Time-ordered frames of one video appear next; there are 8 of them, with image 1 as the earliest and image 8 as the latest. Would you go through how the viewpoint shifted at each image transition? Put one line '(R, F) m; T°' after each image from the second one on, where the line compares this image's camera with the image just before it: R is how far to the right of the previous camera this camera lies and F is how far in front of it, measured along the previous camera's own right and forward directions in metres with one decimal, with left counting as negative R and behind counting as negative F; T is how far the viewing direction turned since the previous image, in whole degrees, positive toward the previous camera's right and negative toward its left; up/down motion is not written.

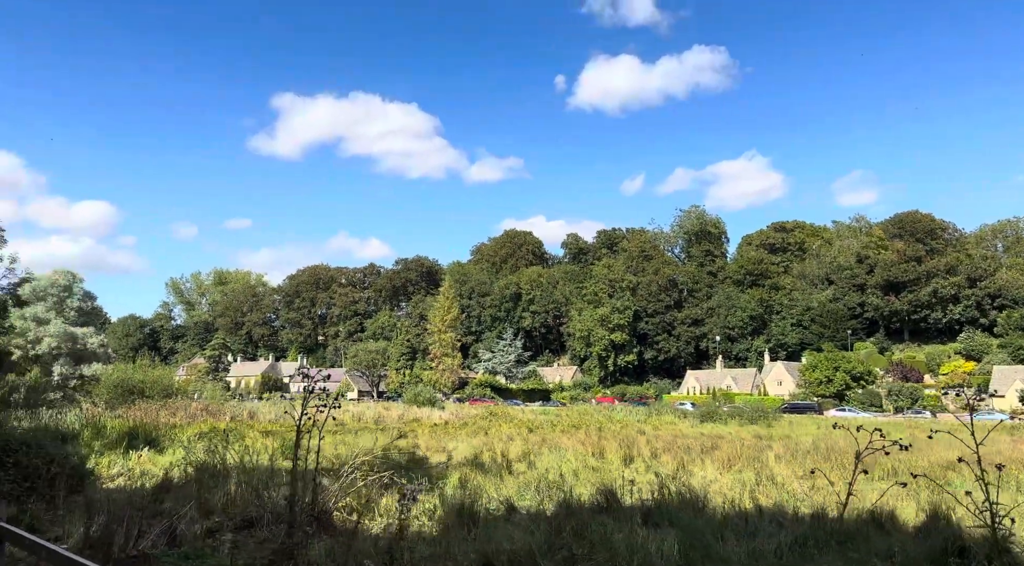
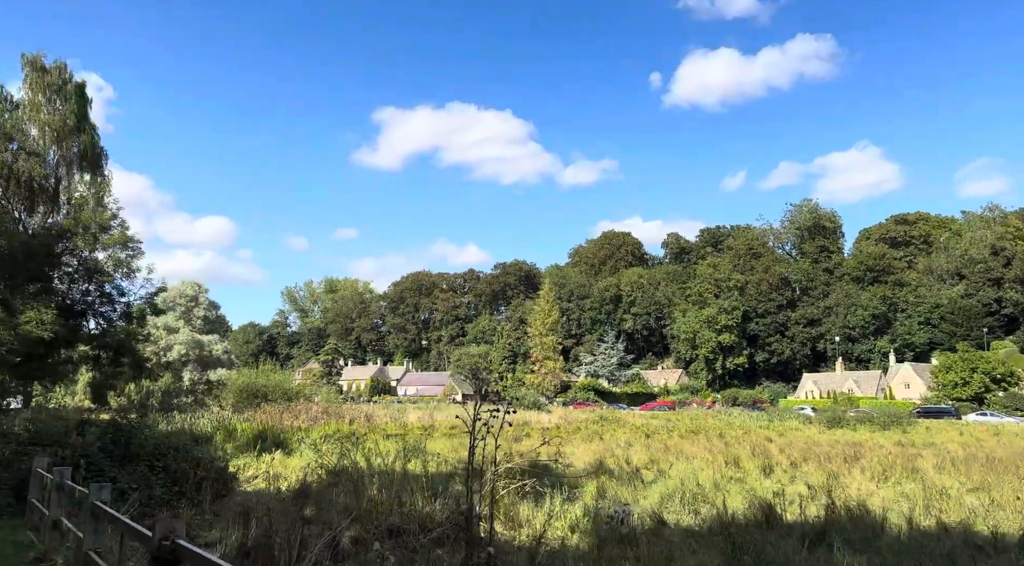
(-0.5, +0.4) m; -7°
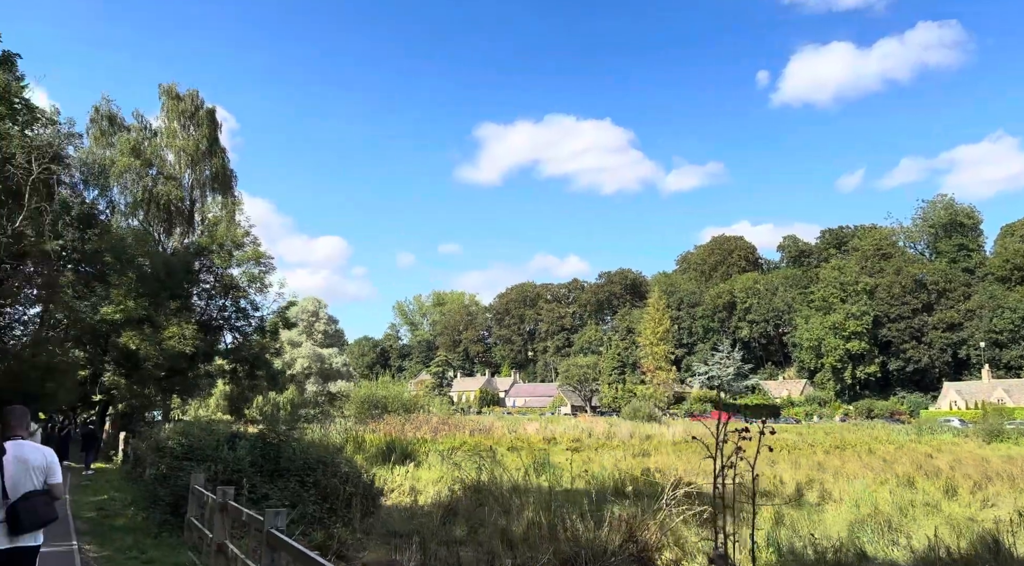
(-0.6, +0.6) m; -8°
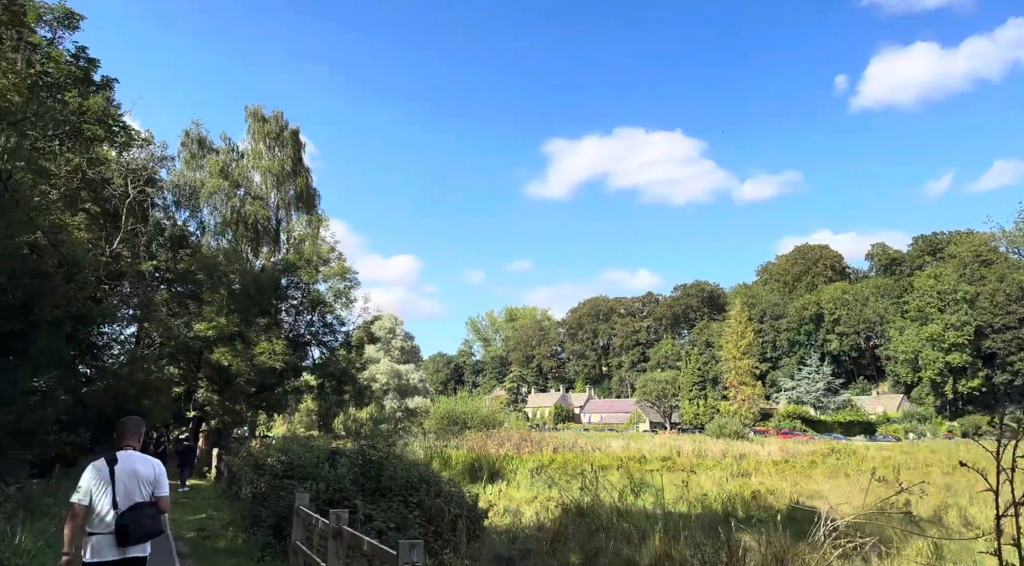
(-0.4, +0.5) m; -5°
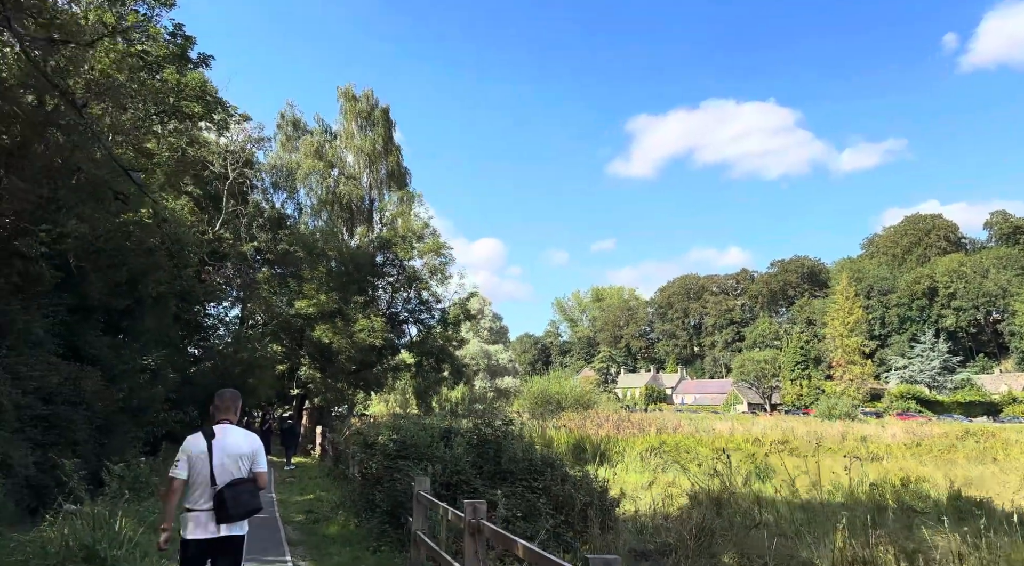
(-0.4, +0.9) m; -7°
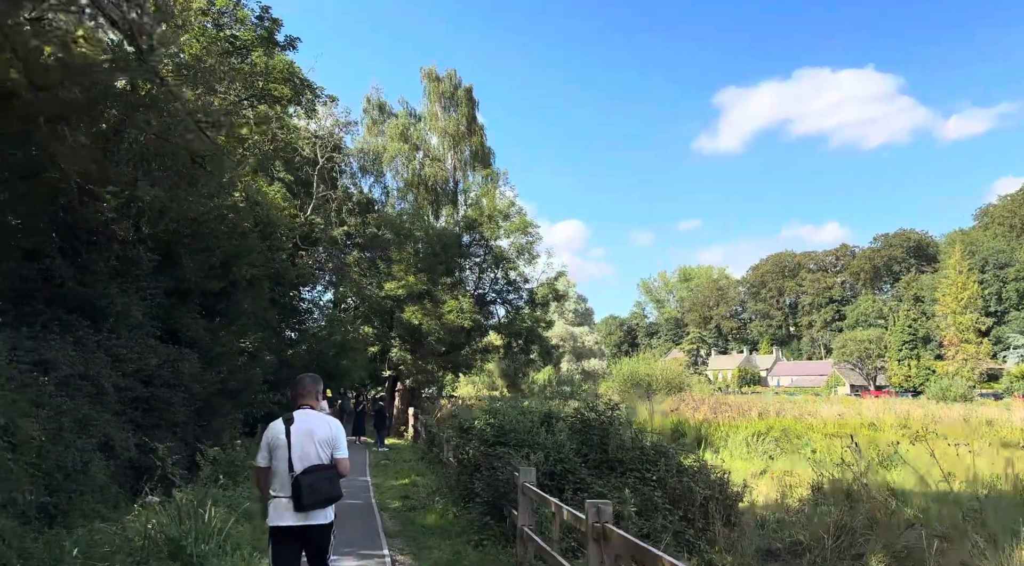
(-0.2, +0.6) m; -6°
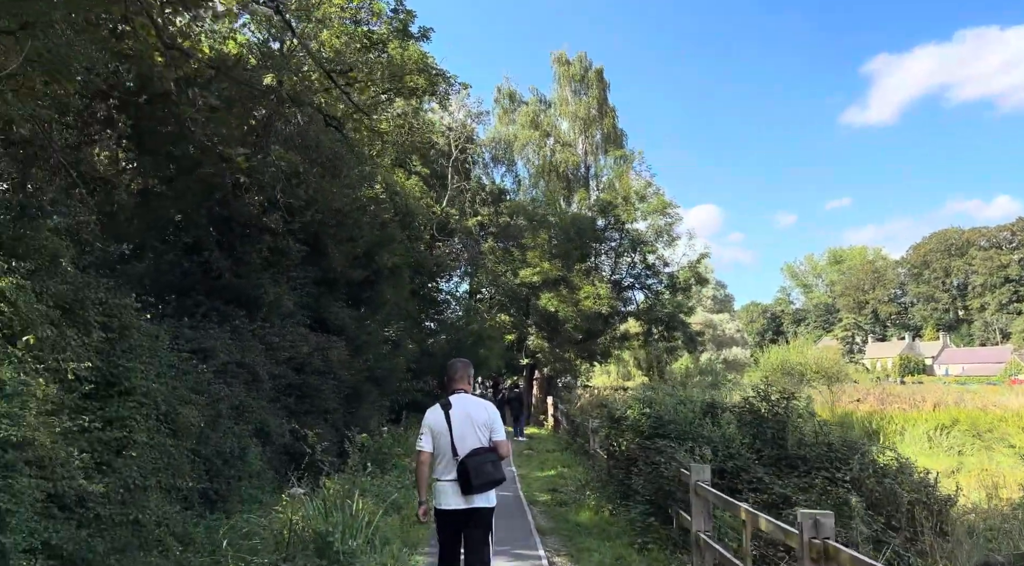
(-0.2, +0.5) m; -10°
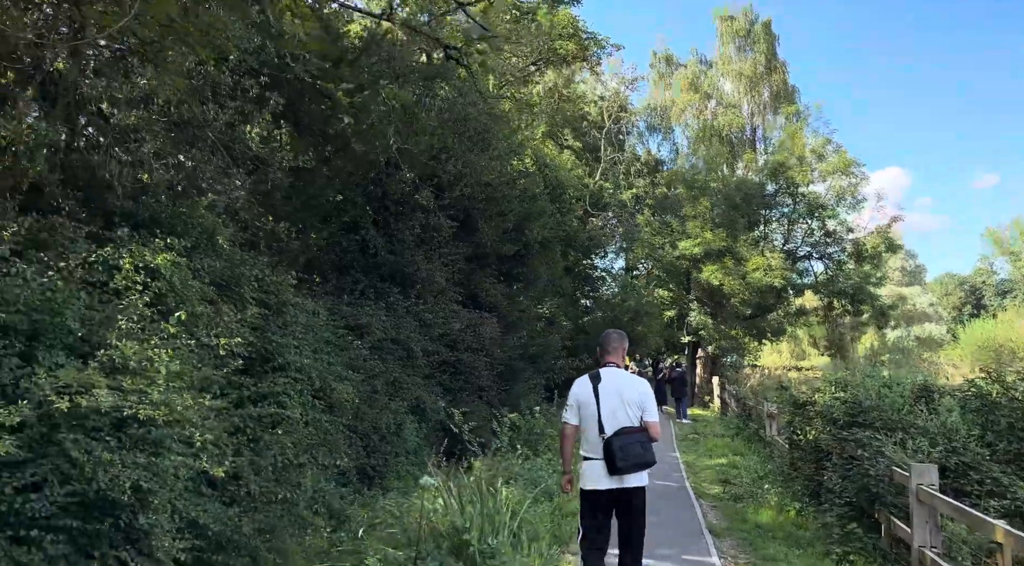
(0.0, +0.6) m; -12°
